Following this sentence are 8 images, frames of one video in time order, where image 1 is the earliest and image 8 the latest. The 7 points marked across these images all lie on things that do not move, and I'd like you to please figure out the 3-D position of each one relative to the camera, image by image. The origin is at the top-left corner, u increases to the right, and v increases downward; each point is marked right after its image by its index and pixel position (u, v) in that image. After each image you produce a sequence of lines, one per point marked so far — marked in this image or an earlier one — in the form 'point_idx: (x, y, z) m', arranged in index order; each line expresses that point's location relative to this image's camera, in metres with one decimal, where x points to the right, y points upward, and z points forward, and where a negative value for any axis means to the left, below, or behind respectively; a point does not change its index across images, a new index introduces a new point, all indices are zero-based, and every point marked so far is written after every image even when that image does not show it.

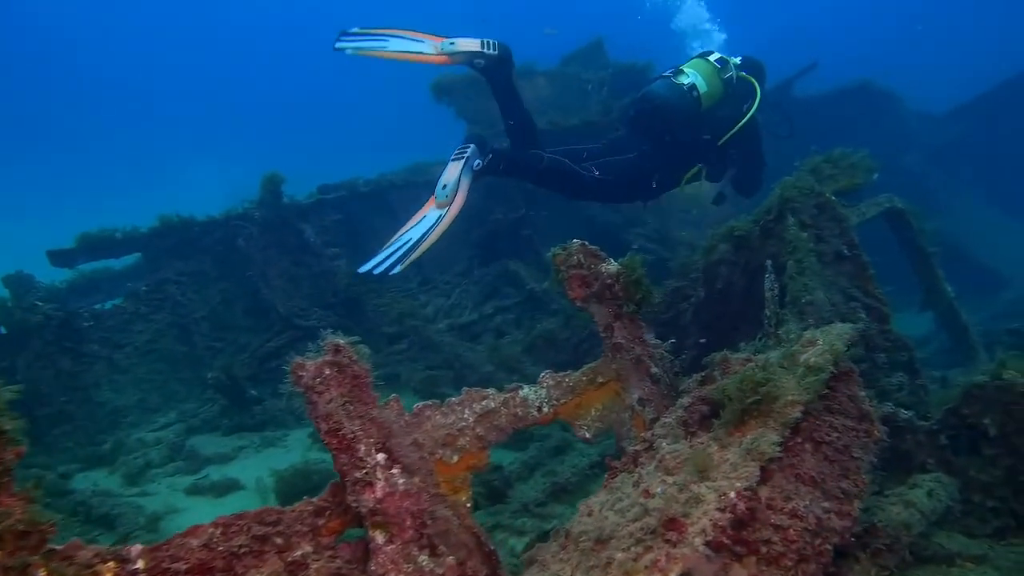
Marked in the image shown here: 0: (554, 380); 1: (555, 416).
0: (+0.3, -0.6, +4.0) m
1: (+0.3, -0.8, +4.0) m
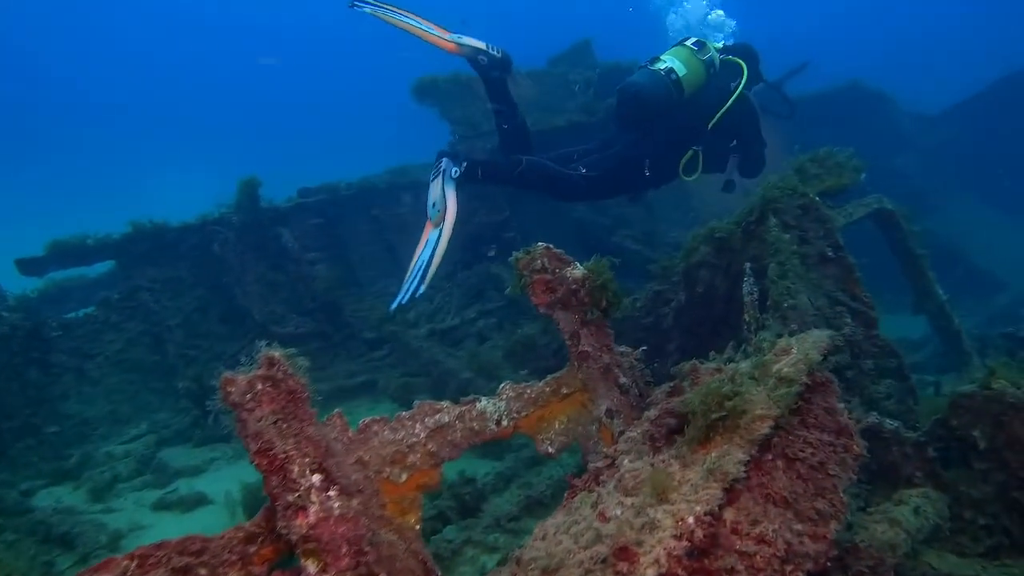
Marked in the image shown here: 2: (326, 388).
0: (0.0, -0.6, +3.8) m
1: (0.0, -0.9, +3.8) m
2: (-2.6, -1.4, +8.6) m
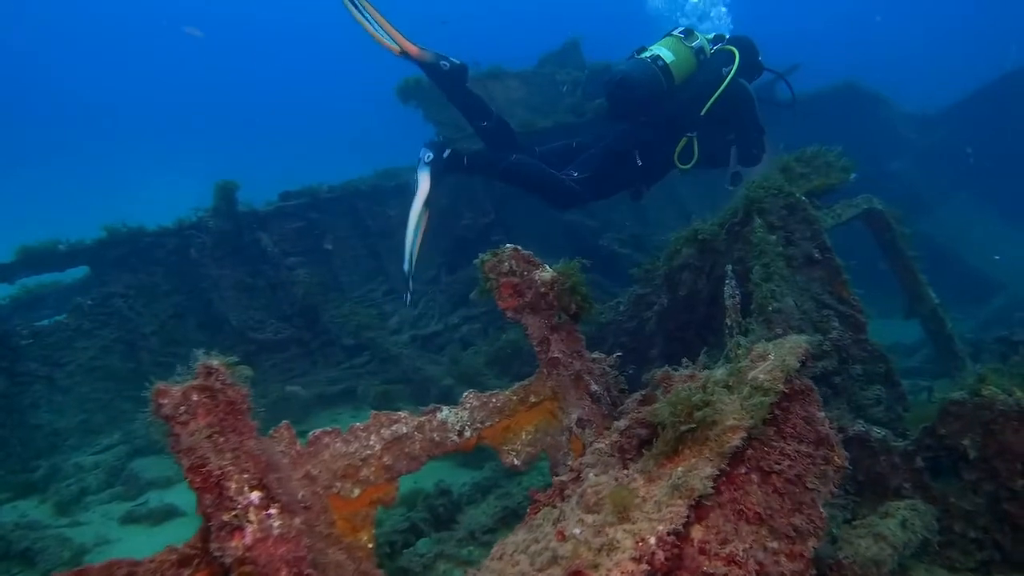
0: (-0.2, -0.7, +3.6) m
1: (-0.2, -0.9, +3.6) m
2: (-2.8, -1.5, +8.4) m
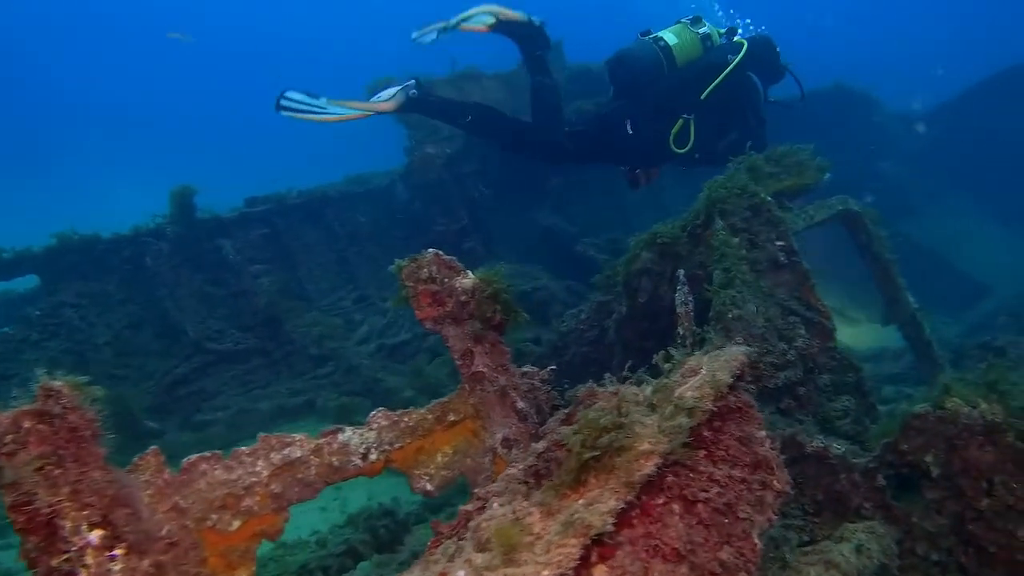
0: (-0.7, -0.7, +3.3) m
1: (-0.7, -0.9, +3.3) m
2: (-3.3, -1.6, +8.1) m
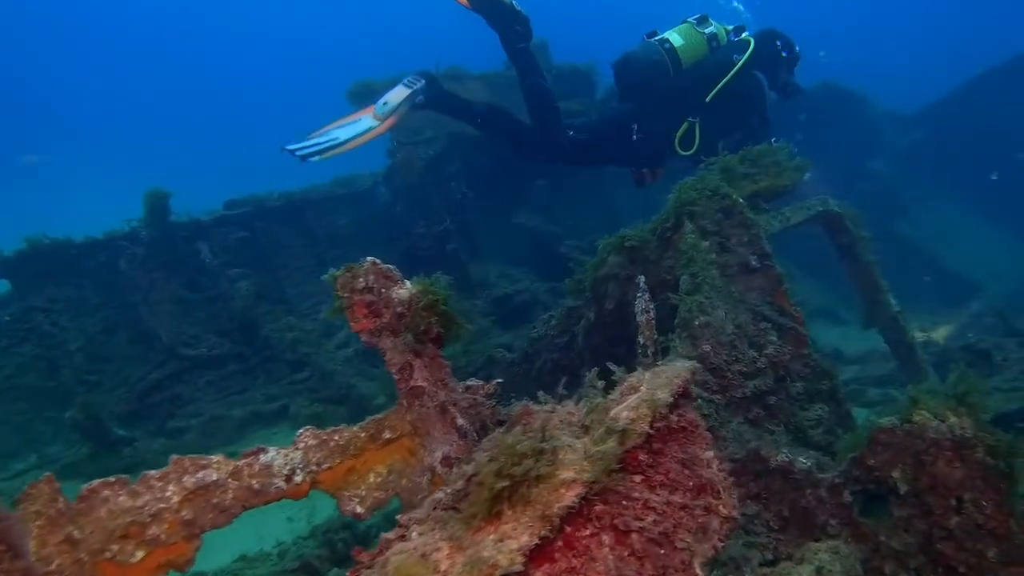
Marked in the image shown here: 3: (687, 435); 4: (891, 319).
0: (-1.0, -0.8, +3.1) m
1: (-1.0, -1.0, +3.1) m
2: (-3.6, -1.6, +8.0) m
3: (+0.8, -0.7, +2.8) m
4: (+4.3, -0.3, +6.8) m
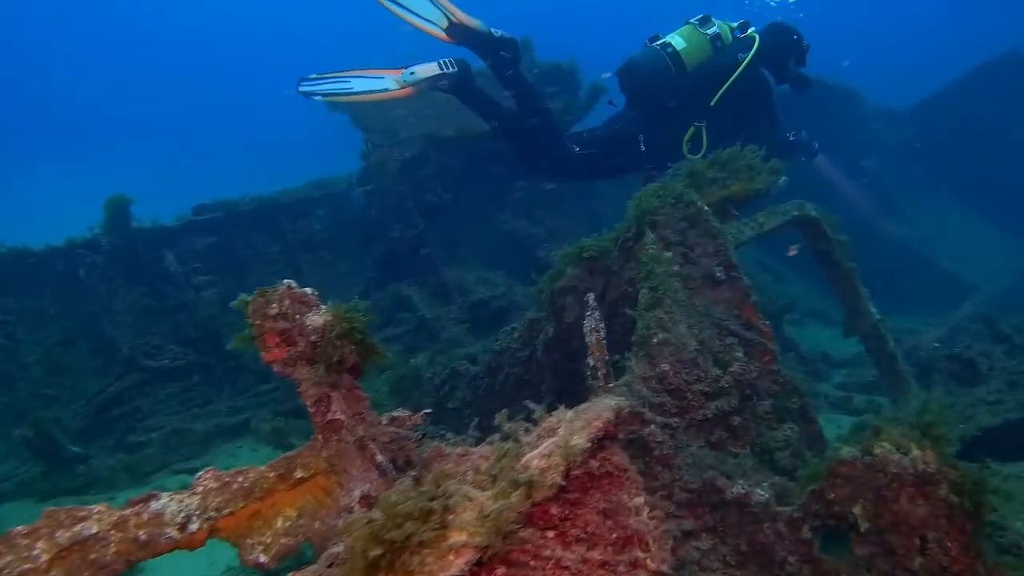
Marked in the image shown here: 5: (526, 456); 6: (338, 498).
0: (-1.4, -0.9, +2.9) m
1: (-1.4, -1.1, +2.8) m
2: (-3.9, -1.8, +7.7) m
3: (+0.4, -0.8, +2.5) m
4: (+3.9, -0.4, +6.6) m
5: (0.0, -0.6, +2.3) m
6: (-0.9, -1.0, +3.0) m
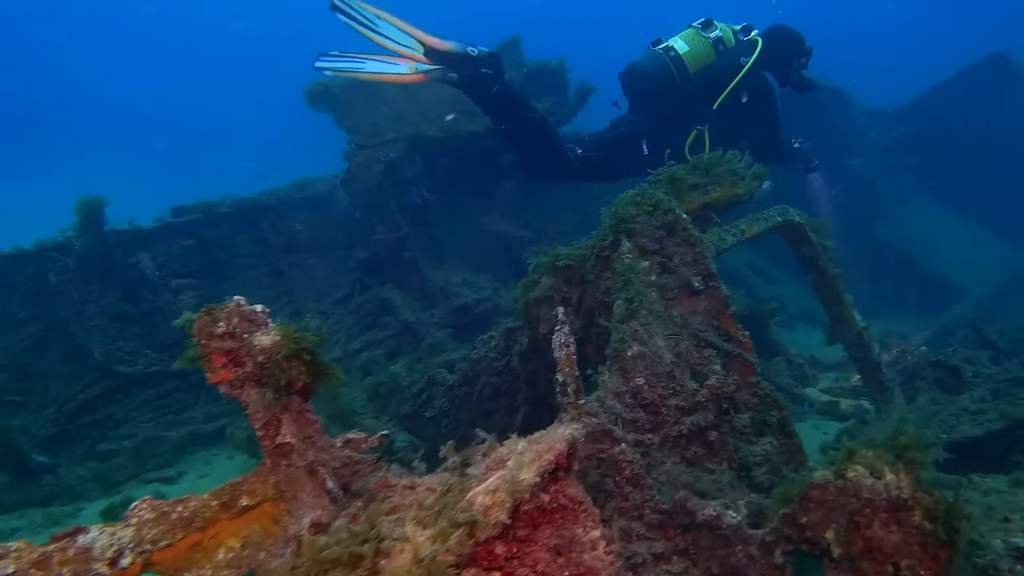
0: (-1.6, -1.0, +2.7) m
1: (-1.6, -1.2, +2.7) m
2: (-4.2, -1.8, +7.6) m
3: (+0.2, -0.9, +2.4) m
4: (+3.6, -0.5, +6.5) m
5: (-0.2, -0.7, +2.2) m
6: (-1.1, -1.1, +2.9) m
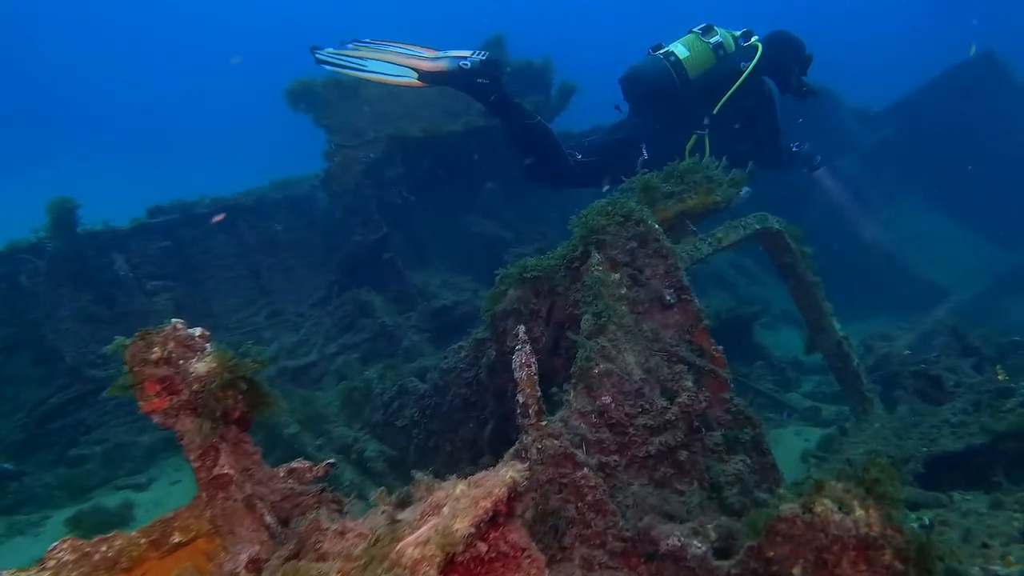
0: (-1.8, -1.1, +2.6) m
1: (-1.8, -1.3, +2.5) m
2: (-4.5, -1.9, +7.4) m
3: (0.0, -1.0, +2.2) m
4: (+3.4, -0.6, +6.3) m
5: (-0.4, -0.9, +2.1) m
6: (-1.3, -1.2, +2.7) m
